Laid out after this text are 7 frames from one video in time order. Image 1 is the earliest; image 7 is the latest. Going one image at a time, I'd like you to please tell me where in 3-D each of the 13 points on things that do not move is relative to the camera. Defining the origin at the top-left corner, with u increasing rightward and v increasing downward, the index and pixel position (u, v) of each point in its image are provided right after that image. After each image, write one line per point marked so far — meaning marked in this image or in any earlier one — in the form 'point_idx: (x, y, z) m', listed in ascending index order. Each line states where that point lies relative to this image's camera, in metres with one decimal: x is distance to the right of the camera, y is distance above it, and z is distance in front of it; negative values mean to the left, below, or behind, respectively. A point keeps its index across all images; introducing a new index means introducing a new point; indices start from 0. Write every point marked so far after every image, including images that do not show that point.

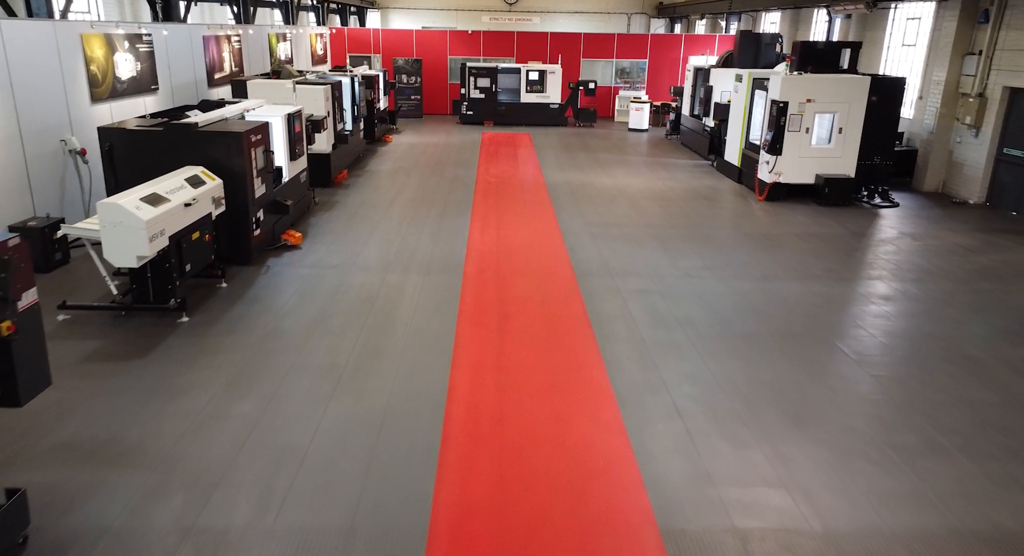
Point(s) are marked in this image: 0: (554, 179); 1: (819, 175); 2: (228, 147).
0: (+0.6, +1.4, +10.2) m
1: (+3.8, +1.3, +8.8) m
2: (-2.3, +1.1, +5.9) m
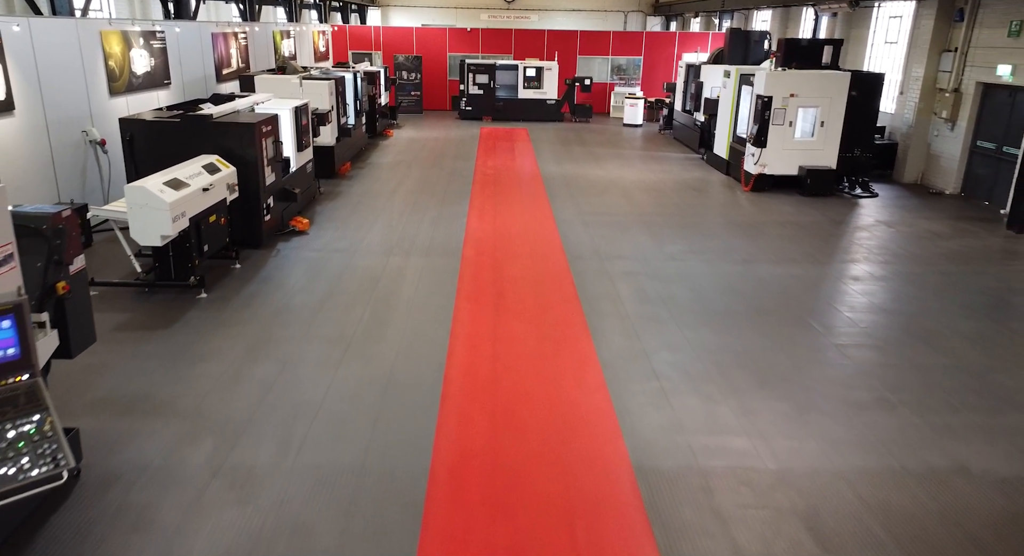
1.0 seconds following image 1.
0: (+0.6, +1.6, +10.6) m
1: (+3.7, +1.4, +9.2) m
2: (-2.4, +1.2, +6.3) m
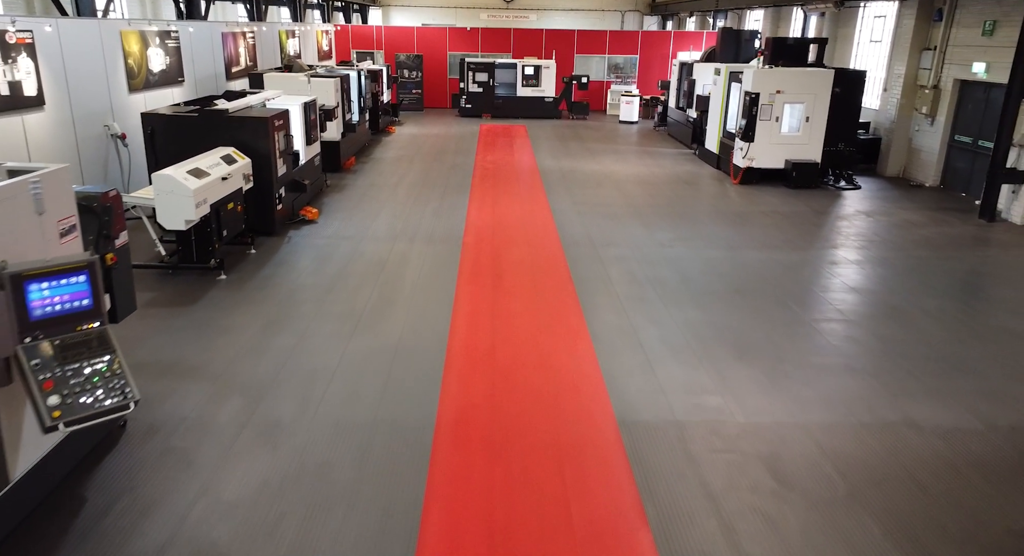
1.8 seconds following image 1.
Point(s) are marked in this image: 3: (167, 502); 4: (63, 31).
0: (+0.5, +1.7, +11.0) m
1: (+3.7, +1.6, +9.7) m
2: (-2.4, +1.4, +6.7) m
3: (-1.5, -1.0, +3.1) m
4: (-4.1, +2.2, +6.5) m
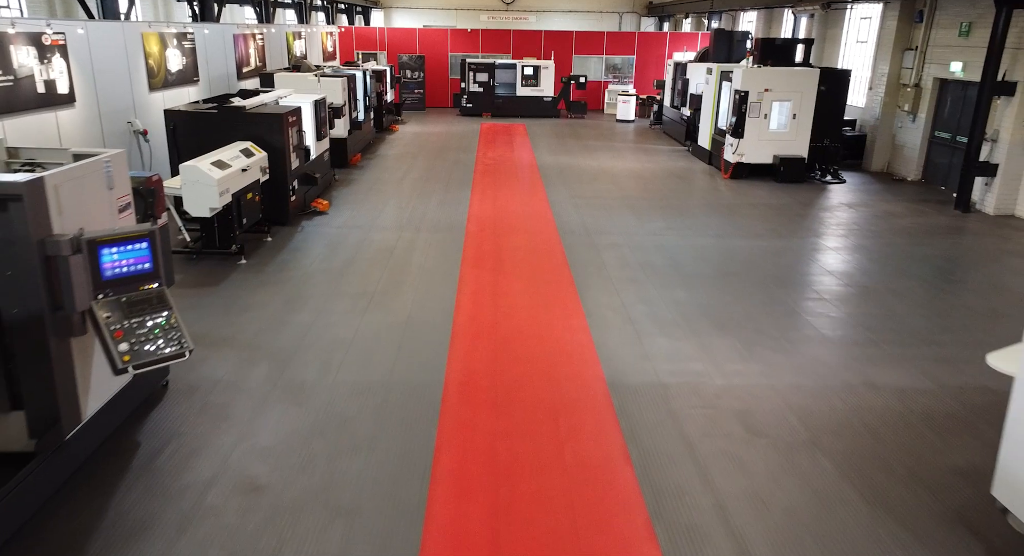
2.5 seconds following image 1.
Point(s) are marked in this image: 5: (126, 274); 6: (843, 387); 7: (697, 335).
0: (+0.5, +1.9, +11.5) m
1: (+3.7, +1.7, +10.1) m
2: (-2.4, +1.5, +7.1) m
3: (-1.5, -0.8, +3.5) m
4: (-4.1, +2.4, +7.0) m
5: (-1.6, 0.0, +3.1) m
6: (+2.0, -0.7, +4.3) m
7: (+1.3, -0.4, +5.0) m
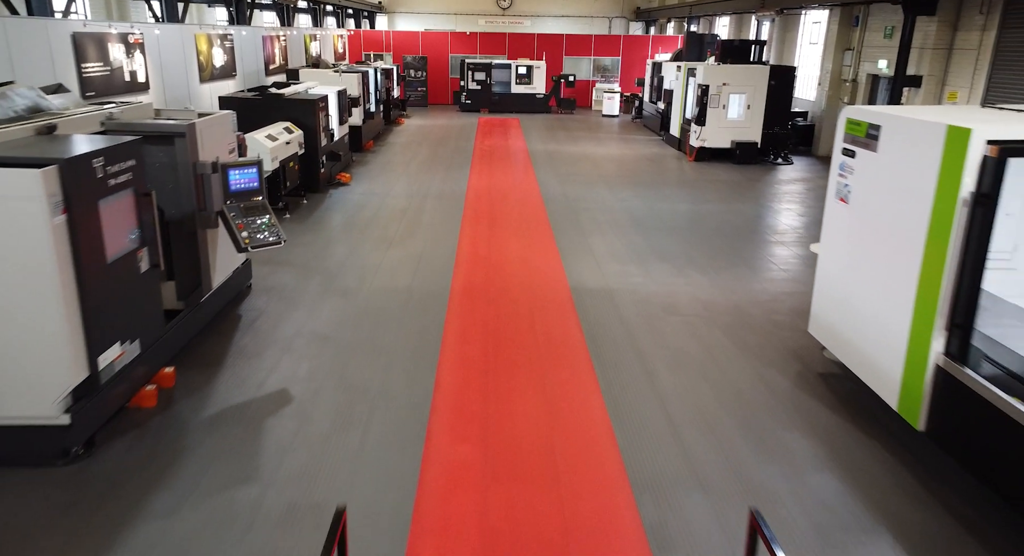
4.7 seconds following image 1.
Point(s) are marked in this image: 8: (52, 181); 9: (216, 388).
0: (+0.4, +2.4, +13.0) m
1: (+3.6, +2.2, +11.7) m
2: (-2.5, +2.0, +8.7) m
3: (-1.6, -0.3, +5.1) m
4: (-4.2, +2.9, +8.5) m
5: (-1.7, +0.6, +4.6) m
6: (+1.9, -0.1, +5.8) m
7: (+1.2, +0.1, +6.6) m
8: (-1.9, +0.4, +3.0) m
9: (-1.7, -0.6, +4.0) m
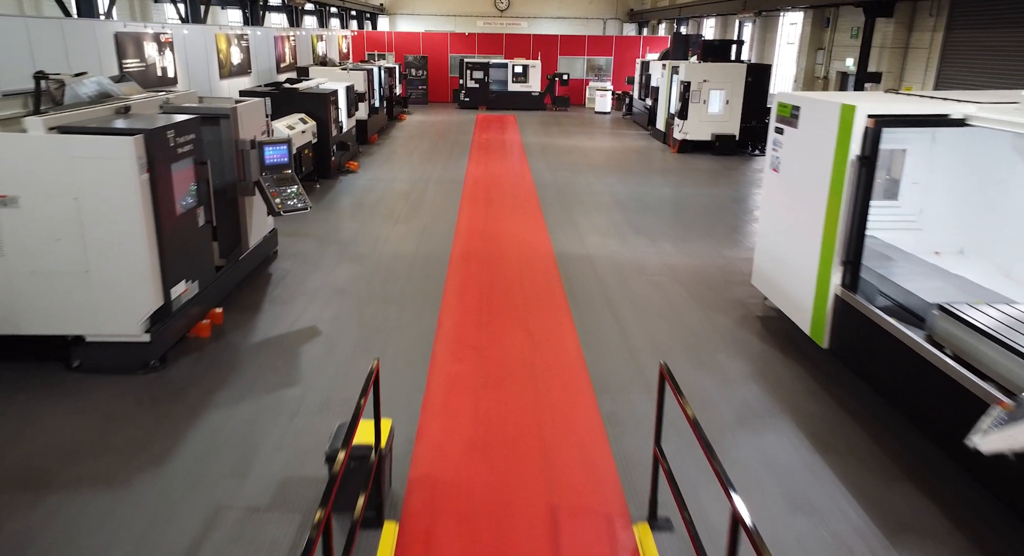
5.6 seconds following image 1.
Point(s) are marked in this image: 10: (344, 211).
0: (+0.3, +2.6, +13.9) m
1: (+3.5, +2.5, +12.5) m
2: (-2.6, +2.3, +9.5) m
3: (-1.7, 0.0, +5.9) m
4: (-4.3, +3.2, +9.4) m
5: (-1.8, +0.9, +5.4) m
6: (+1.8, +0.2, +6.7) m
7: (+1.1, +0.4, +7.4) m
8: (-2.0, +0.7, +3.9) m
9: (-1.7, -0.3, +4.9) m
10: (-1.9, +0.8, +8.3) m
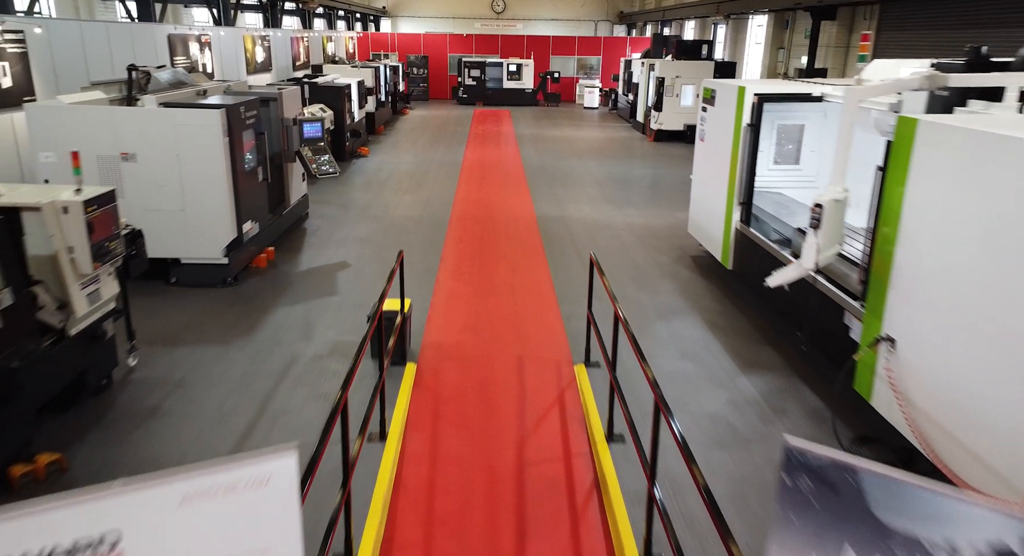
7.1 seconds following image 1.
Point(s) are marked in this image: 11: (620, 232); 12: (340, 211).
0: (+0.2, +3.1, +15.3) m
1: (+3.4, +3.0, +13.9) m
2: (-2.7, +2.8, +10.9) m
3: (-1.8, +0.5, +7.3) m
4: (-4.4, +3.7, +10.8) m
5: (-1.9, +1.3, +6.9) m
6: (+1.7, +0.6, +8.1) m
7: (+1.0, +0.9, +8.8) m
8: (-2.1, +1.2, +5.3) m
9: (-1.9, +0.2, +6.3) m
10: (-2.1, +1.2, +9.7) m
11: (+1.1, +0.5, +7.5) m
12: (-2.0, +0.7, +8.1) m
